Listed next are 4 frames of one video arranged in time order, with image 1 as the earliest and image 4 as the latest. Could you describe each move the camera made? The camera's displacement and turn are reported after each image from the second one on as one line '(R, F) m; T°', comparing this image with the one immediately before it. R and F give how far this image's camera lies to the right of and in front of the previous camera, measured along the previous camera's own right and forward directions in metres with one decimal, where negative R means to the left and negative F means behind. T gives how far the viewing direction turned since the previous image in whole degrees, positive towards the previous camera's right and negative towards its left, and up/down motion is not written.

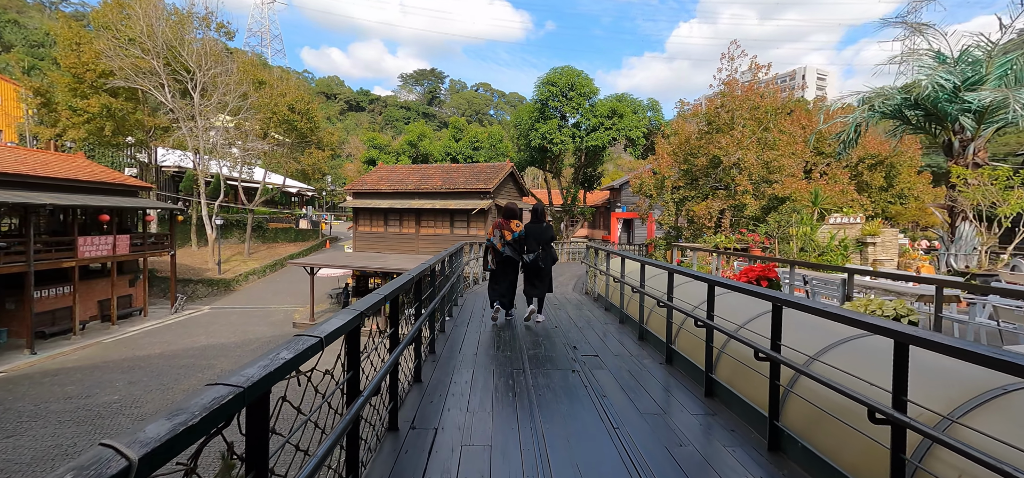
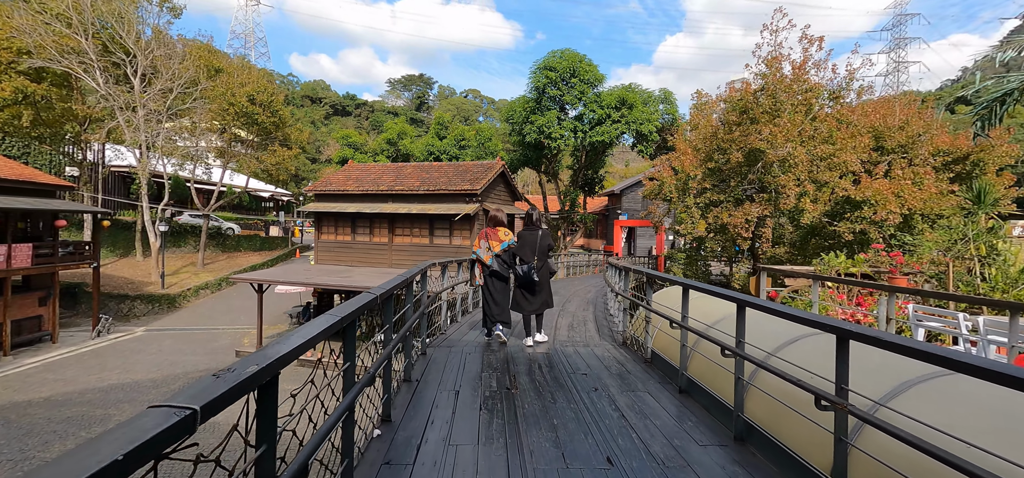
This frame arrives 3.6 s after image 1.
(-0.1, +2.5) m; +2°
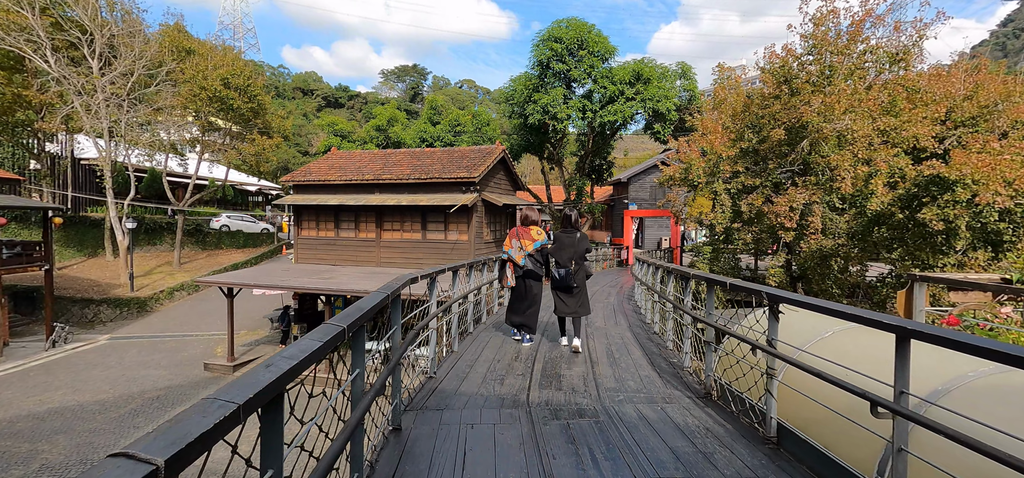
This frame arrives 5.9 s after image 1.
(-0.2, +1.5) m; 0°
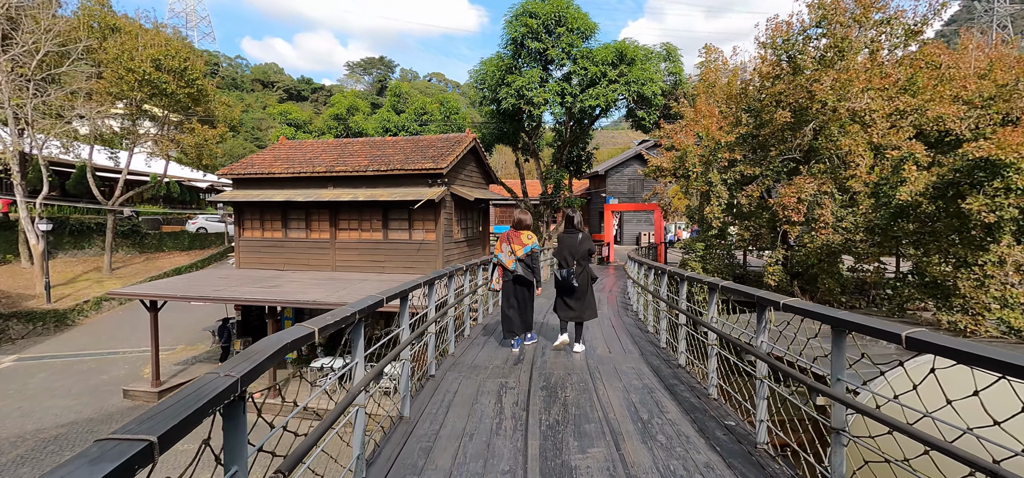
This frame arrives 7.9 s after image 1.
(0.0, +1.2) m; +4°
